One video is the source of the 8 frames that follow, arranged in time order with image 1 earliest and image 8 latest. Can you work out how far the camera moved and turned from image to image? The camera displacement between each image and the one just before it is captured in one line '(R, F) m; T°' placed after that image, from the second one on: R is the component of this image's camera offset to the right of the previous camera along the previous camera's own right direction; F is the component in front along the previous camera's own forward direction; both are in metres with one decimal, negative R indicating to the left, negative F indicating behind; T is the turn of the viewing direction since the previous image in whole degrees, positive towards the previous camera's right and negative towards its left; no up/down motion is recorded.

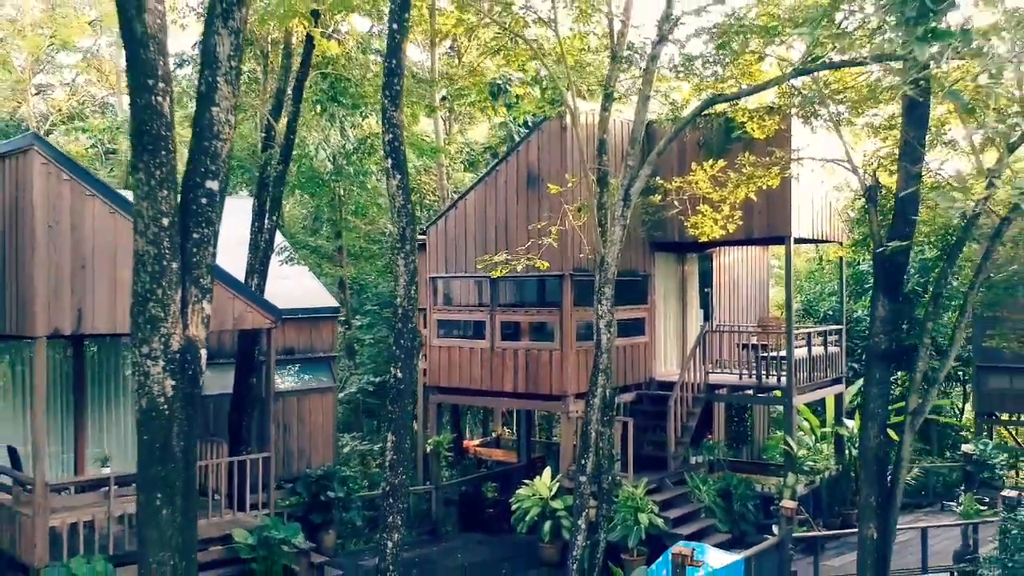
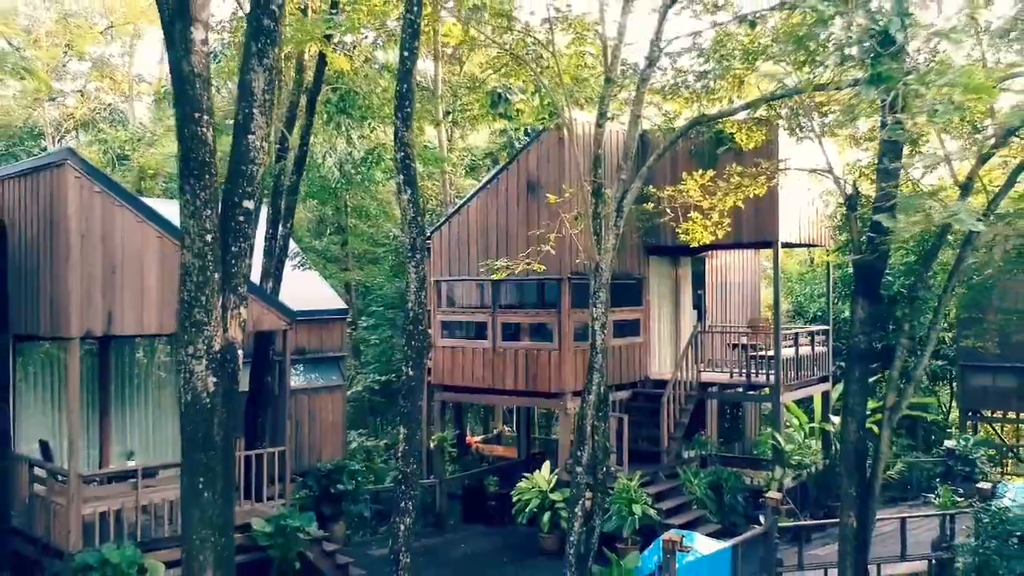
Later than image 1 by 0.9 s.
(0.0, -0.7) m; 0°
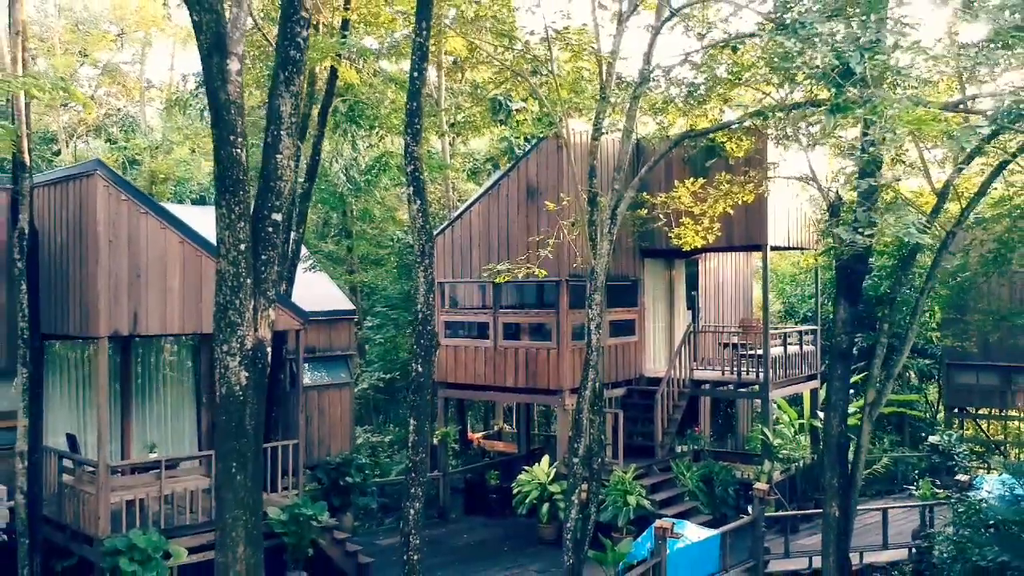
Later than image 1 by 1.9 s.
(0.0, -0.7) m; 0°
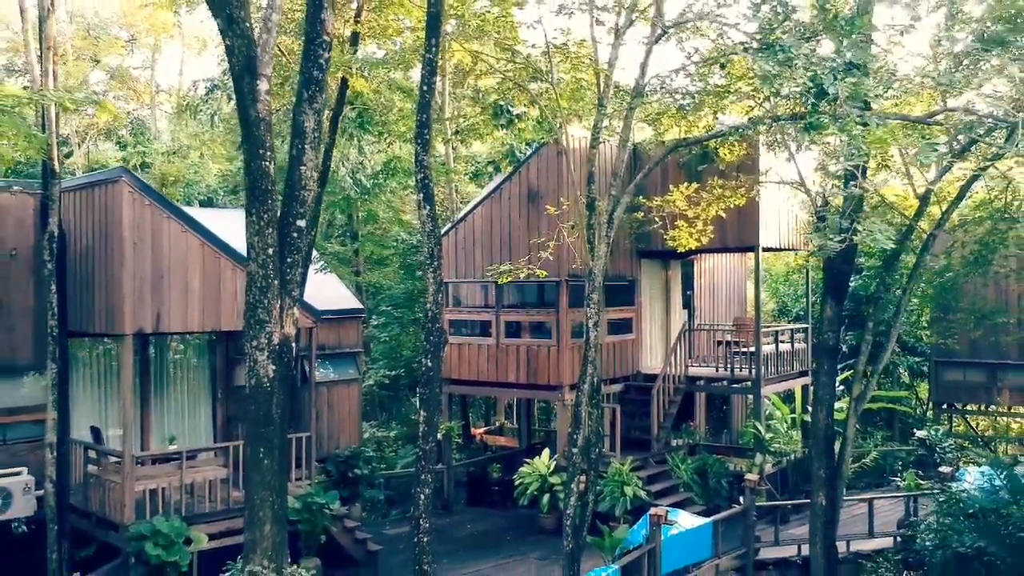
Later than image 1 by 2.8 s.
(0.0, -0.6) m; 0°
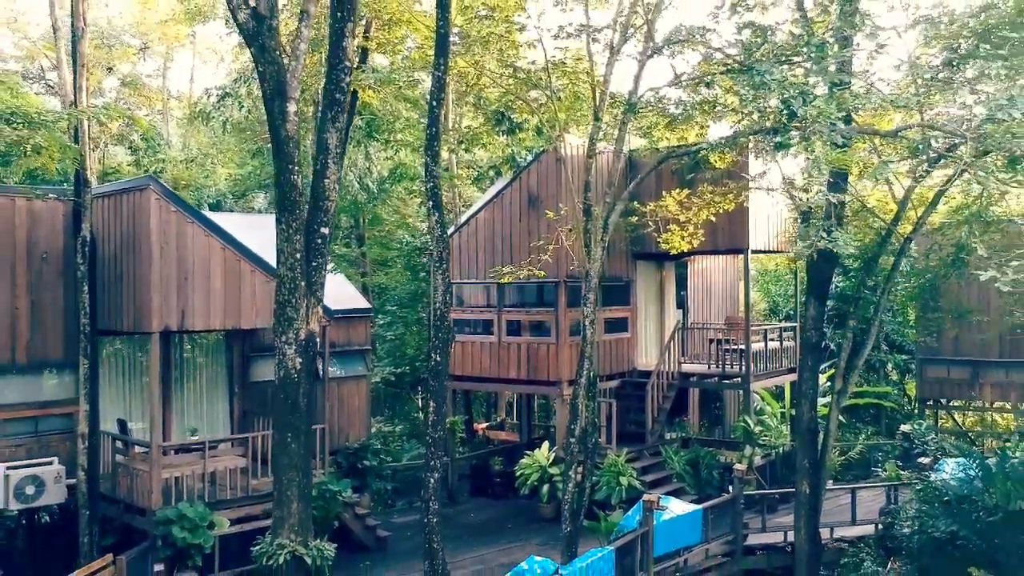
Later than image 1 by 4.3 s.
(0.0, -0.8) m; 0°
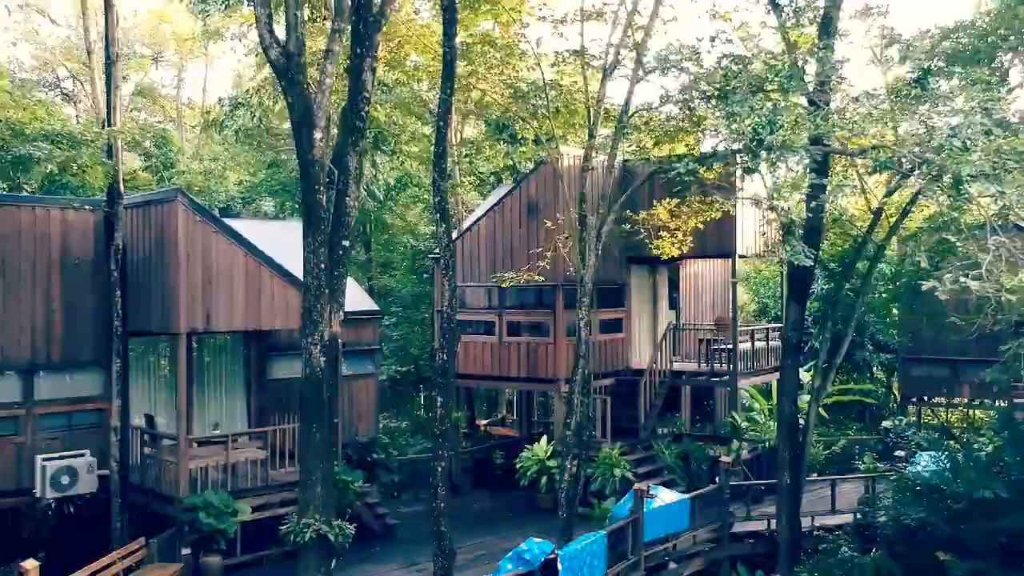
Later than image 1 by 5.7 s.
(0.0, -0.9) m; 0°
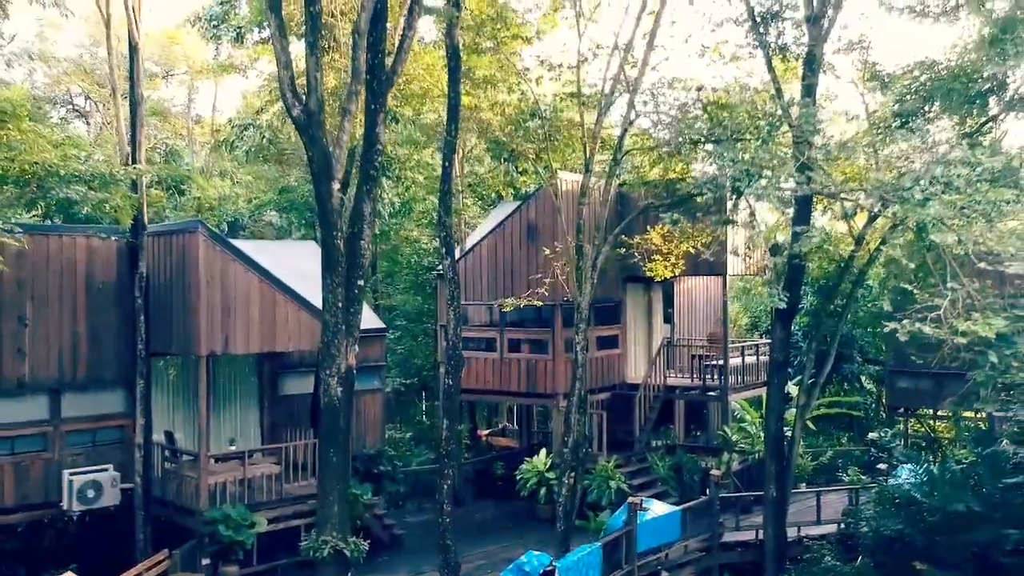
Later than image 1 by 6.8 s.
(0.0, -0.8) m; 0°
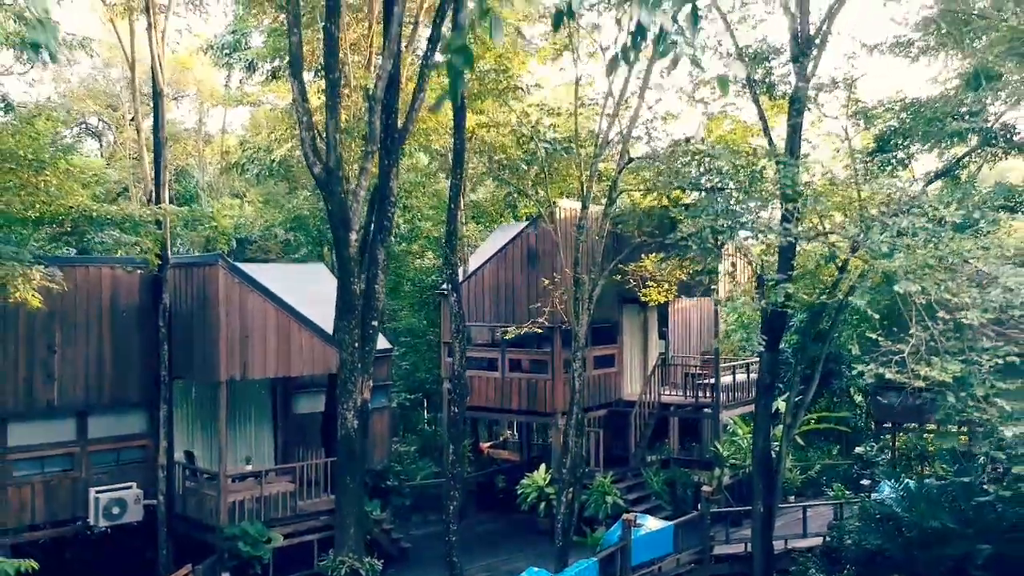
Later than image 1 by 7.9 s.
(0.0, -0.8) m; 0°
